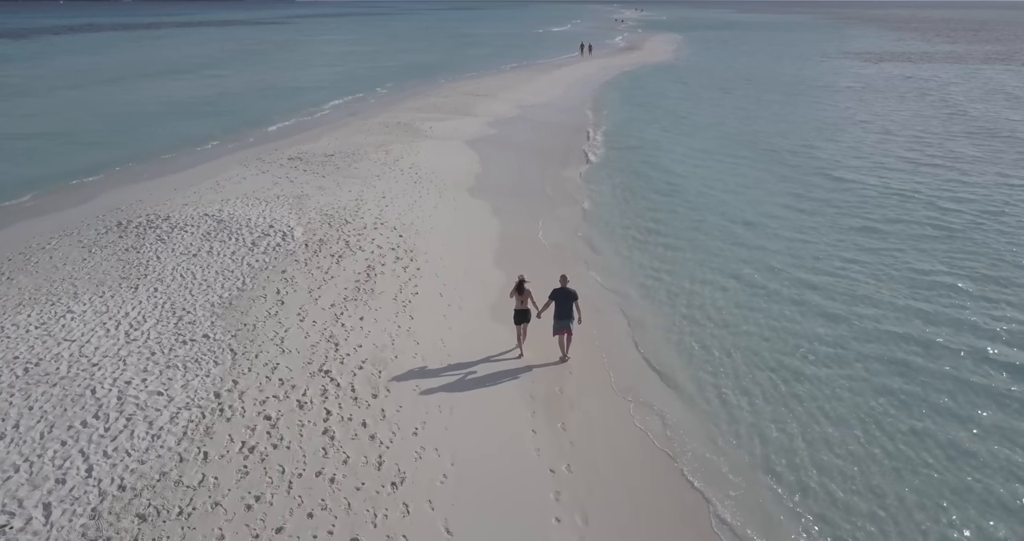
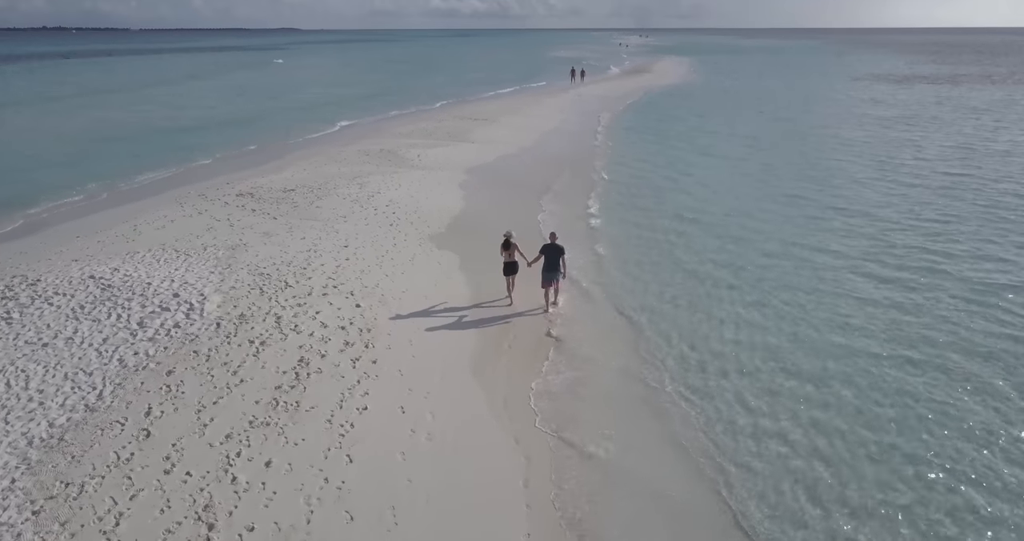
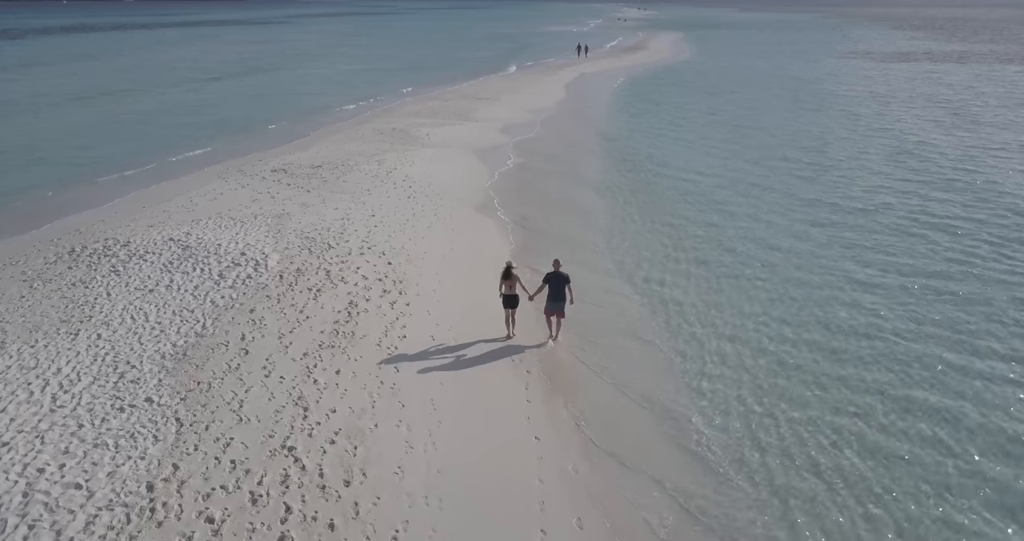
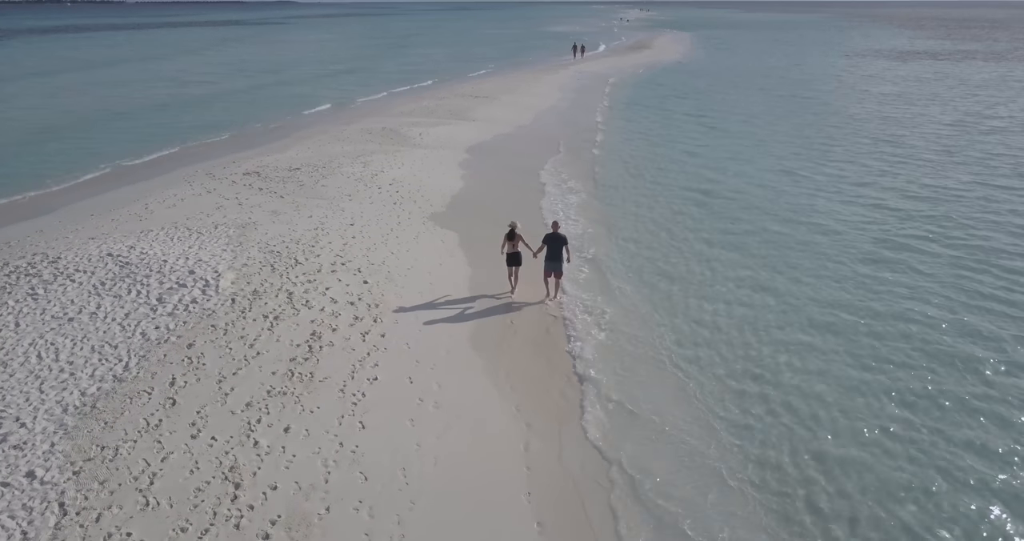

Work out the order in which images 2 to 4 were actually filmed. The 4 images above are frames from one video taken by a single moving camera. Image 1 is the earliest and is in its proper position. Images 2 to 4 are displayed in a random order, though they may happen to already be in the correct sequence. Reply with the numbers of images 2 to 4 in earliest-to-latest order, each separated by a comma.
3, 4, 2
